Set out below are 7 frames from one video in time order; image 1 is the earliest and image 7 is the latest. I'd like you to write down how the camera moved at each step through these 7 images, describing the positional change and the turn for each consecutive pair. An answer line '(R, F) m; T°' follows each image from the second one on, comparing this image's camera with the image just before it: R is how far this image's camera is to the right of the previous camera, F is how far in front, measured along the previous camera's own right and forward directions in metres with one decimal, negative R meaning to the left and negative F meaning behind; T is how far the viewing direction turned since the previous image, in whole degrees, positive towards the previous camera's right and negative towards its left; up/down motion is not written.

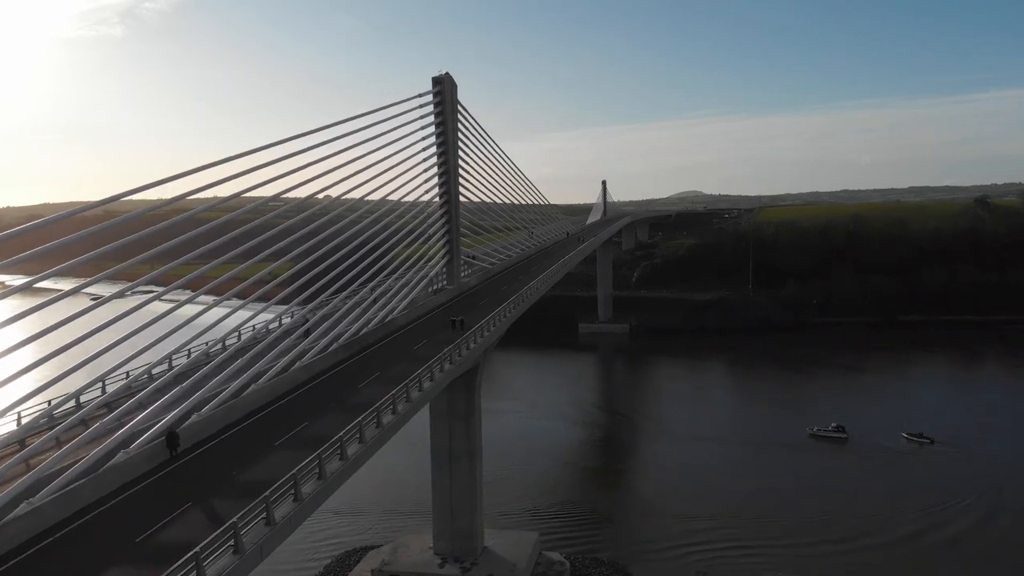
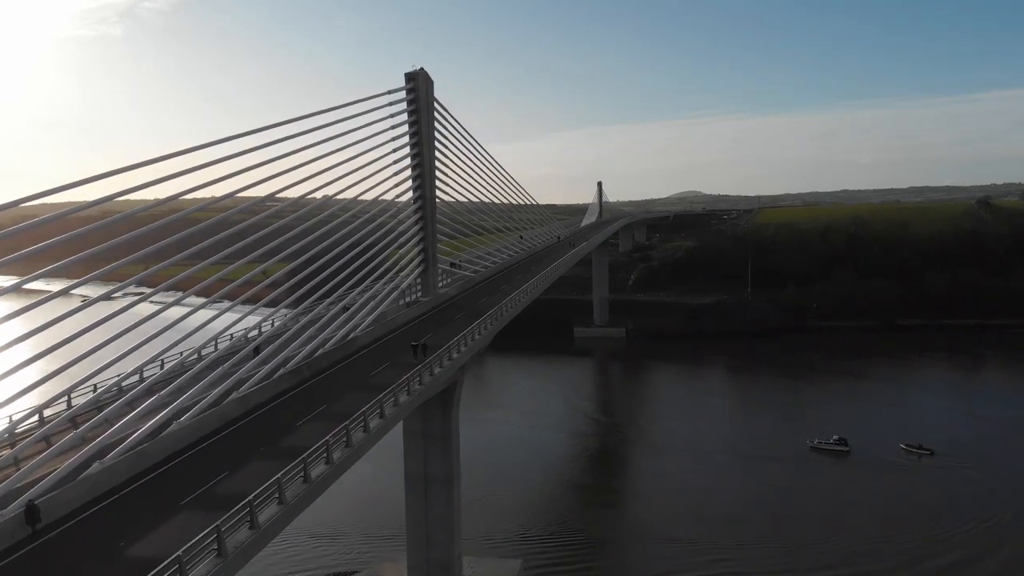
(+0.2, +0.6) m; 0°
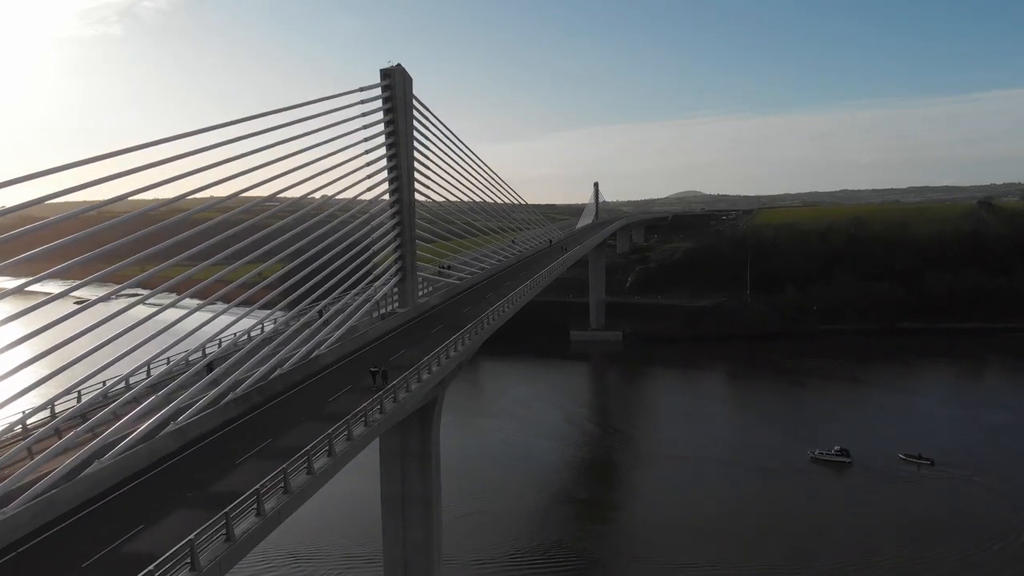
(+0.2, +0.5) m; 0°
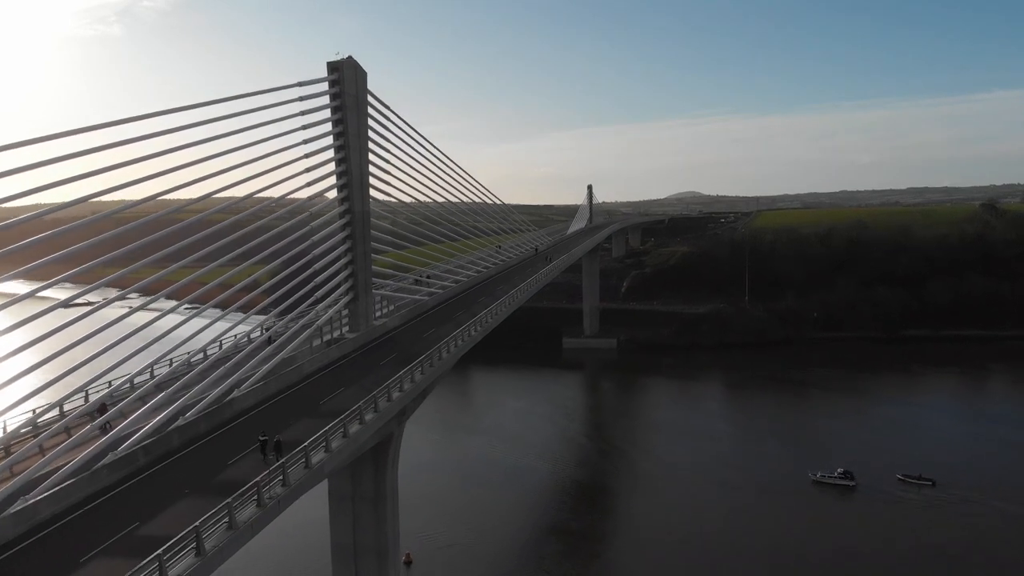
(+0.3, +0.8) m; 0°
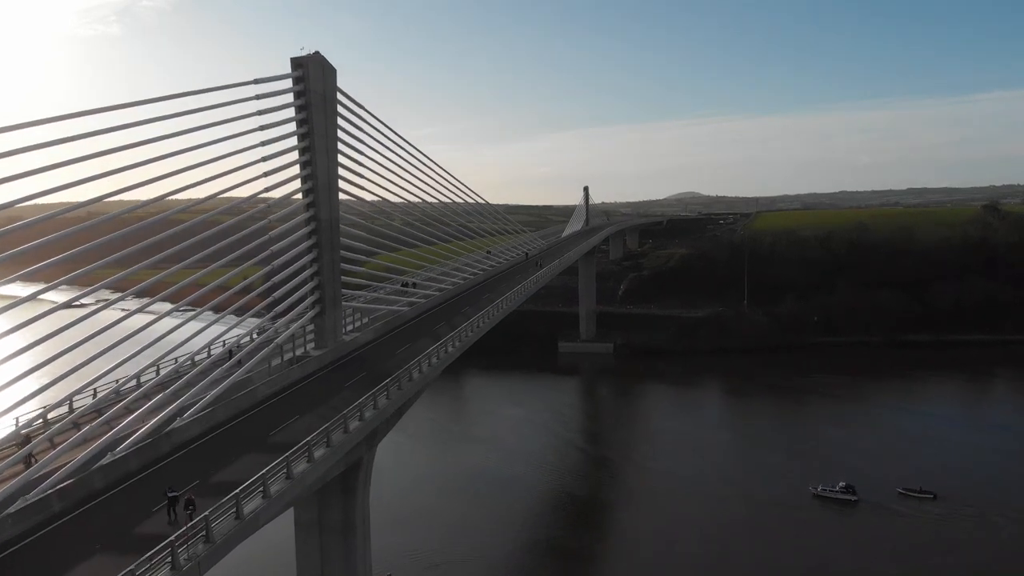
(+0.2, +0.5) m; 0°
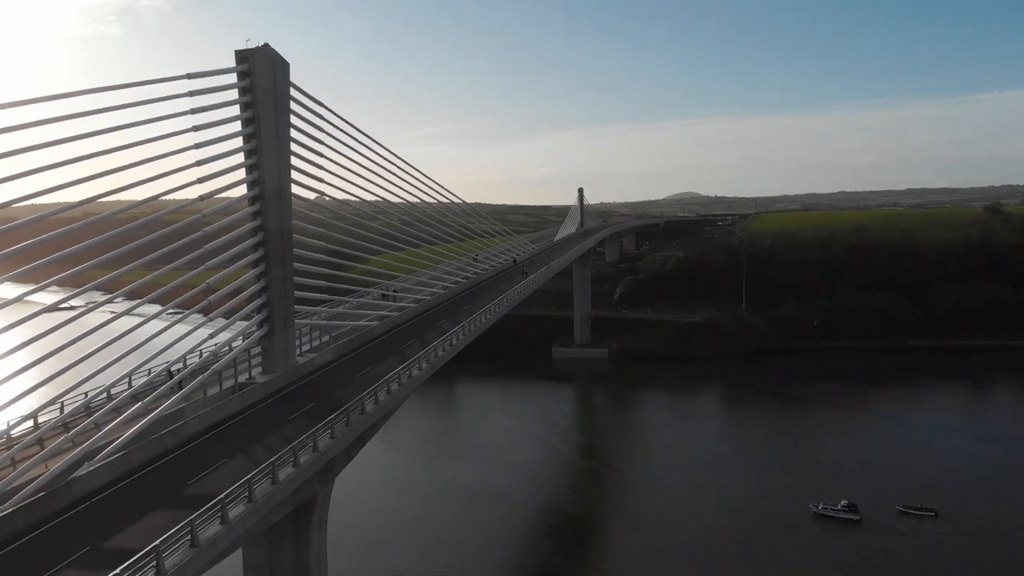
(+0.2, +0.6) m; 0°
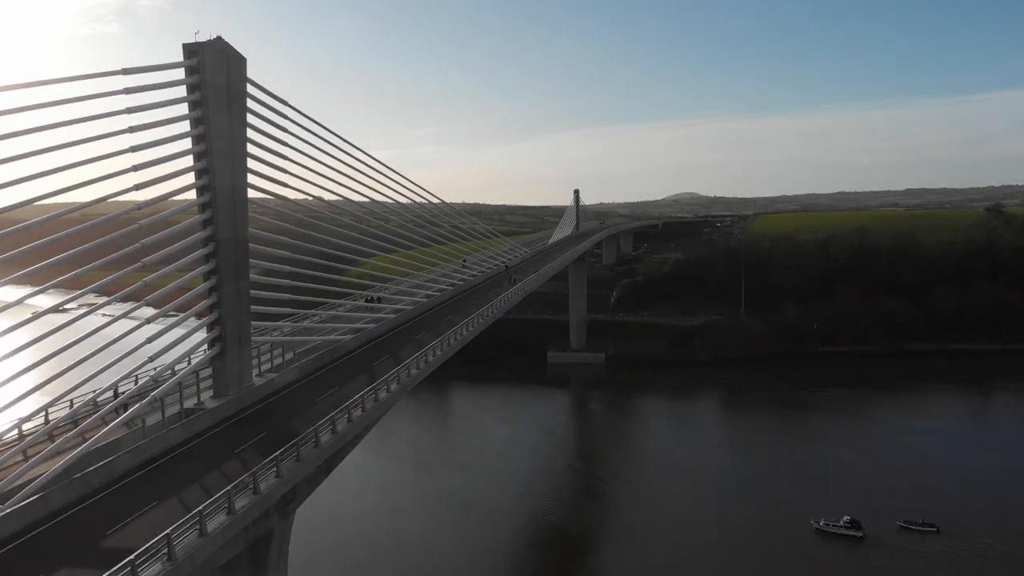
(+0.2, +0.5) m; 0°
